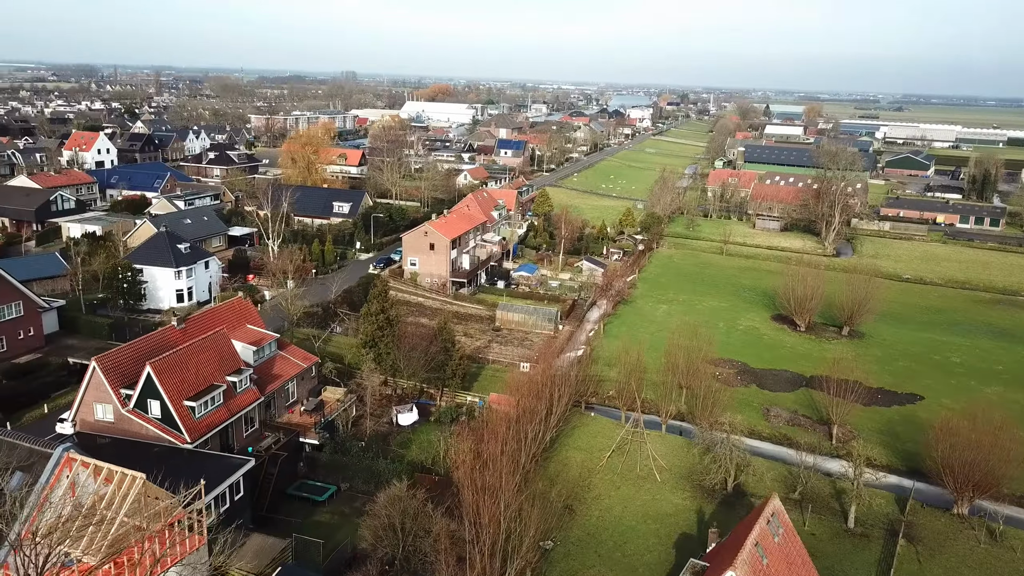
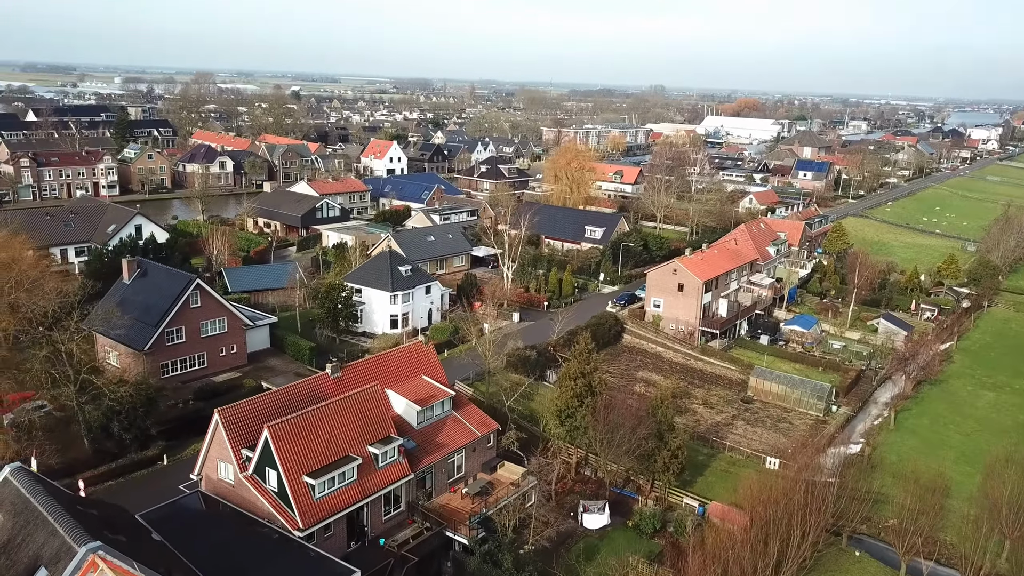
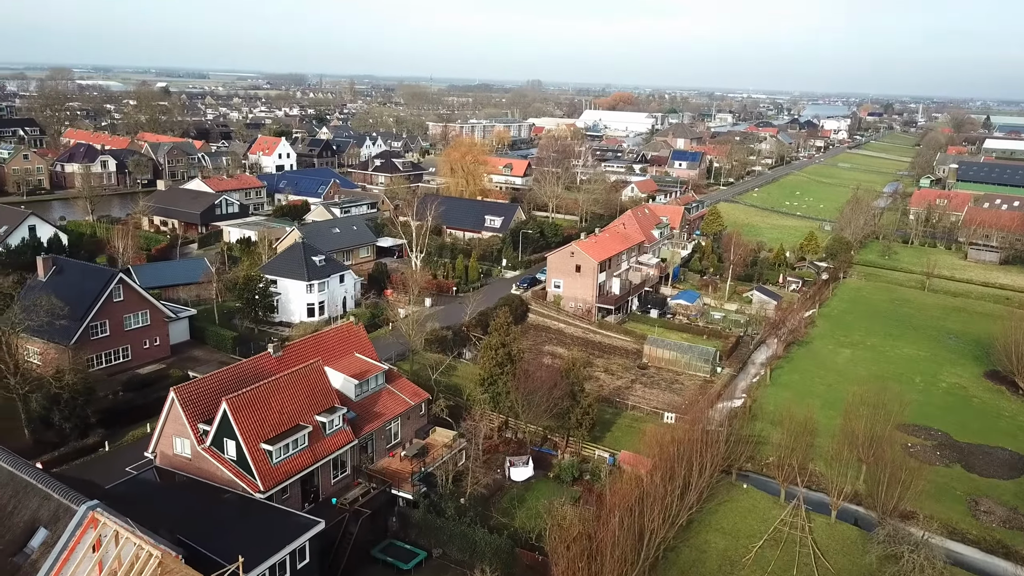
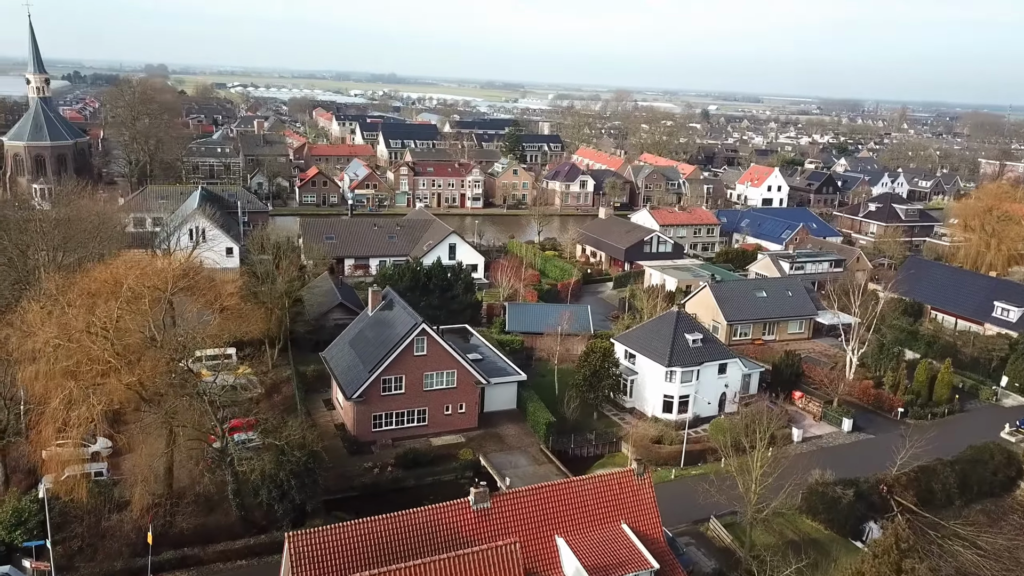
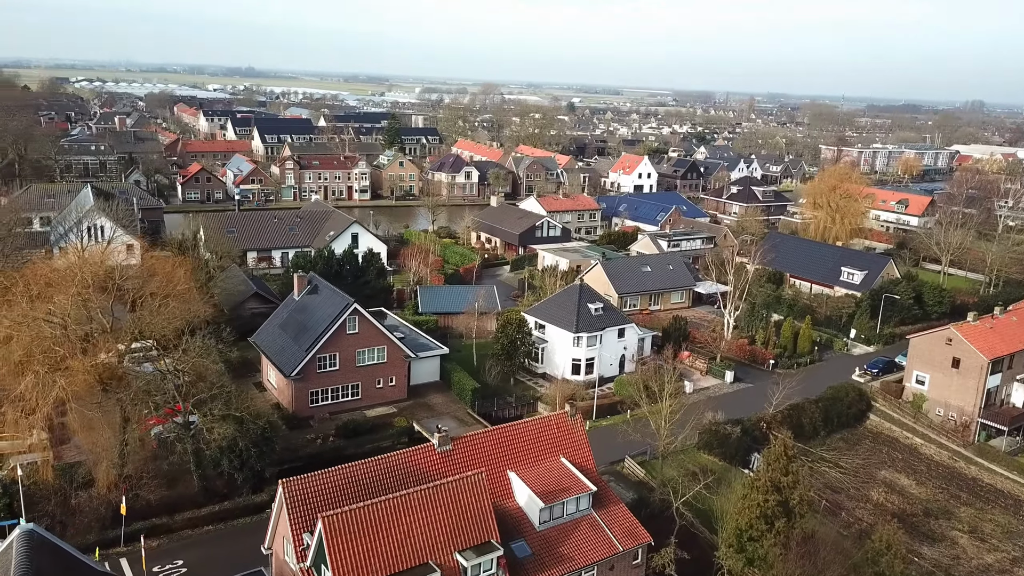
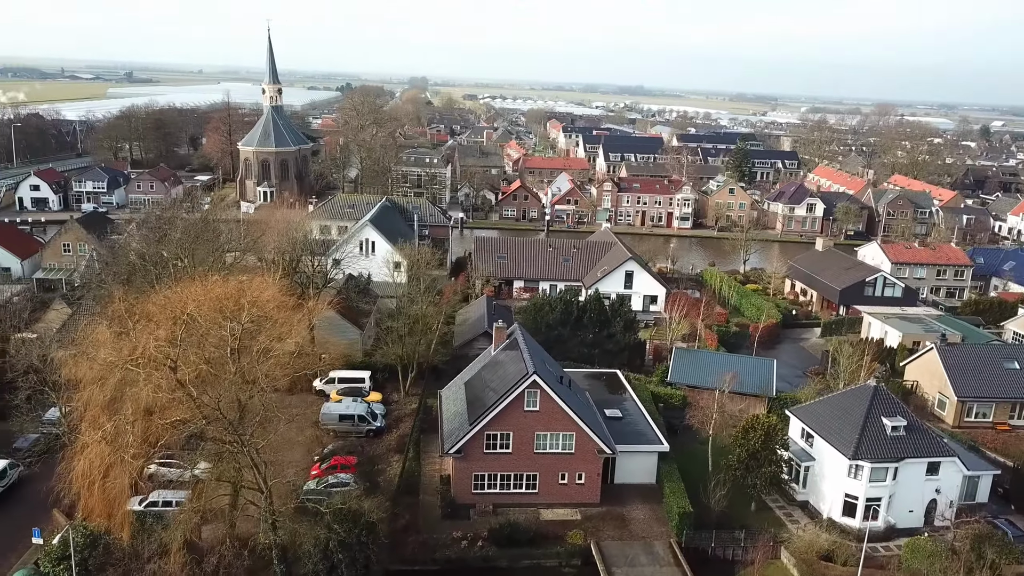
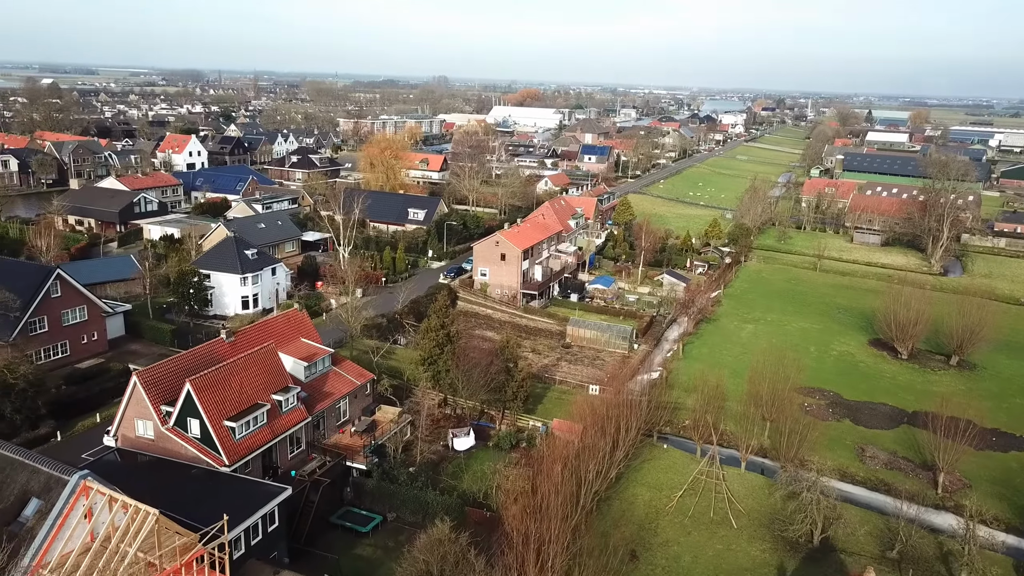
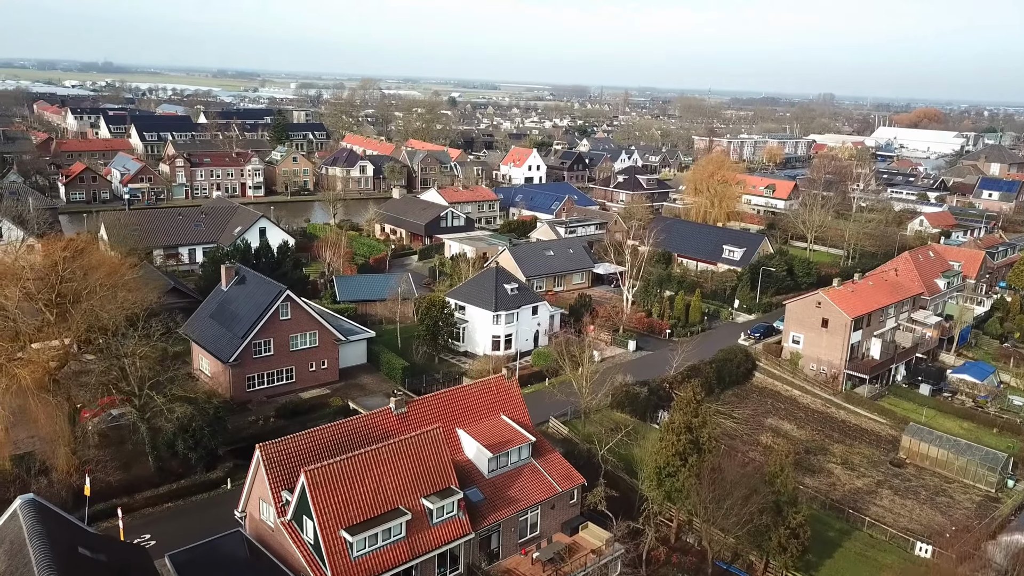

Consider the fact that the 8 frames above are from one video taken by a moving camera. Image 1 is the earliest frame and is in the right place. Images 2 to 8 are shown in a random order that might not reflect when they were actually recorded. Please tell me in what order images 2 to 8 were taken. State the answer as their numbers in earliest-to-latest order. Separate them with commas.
7, 3, 2, 8, 5, 4, 6
